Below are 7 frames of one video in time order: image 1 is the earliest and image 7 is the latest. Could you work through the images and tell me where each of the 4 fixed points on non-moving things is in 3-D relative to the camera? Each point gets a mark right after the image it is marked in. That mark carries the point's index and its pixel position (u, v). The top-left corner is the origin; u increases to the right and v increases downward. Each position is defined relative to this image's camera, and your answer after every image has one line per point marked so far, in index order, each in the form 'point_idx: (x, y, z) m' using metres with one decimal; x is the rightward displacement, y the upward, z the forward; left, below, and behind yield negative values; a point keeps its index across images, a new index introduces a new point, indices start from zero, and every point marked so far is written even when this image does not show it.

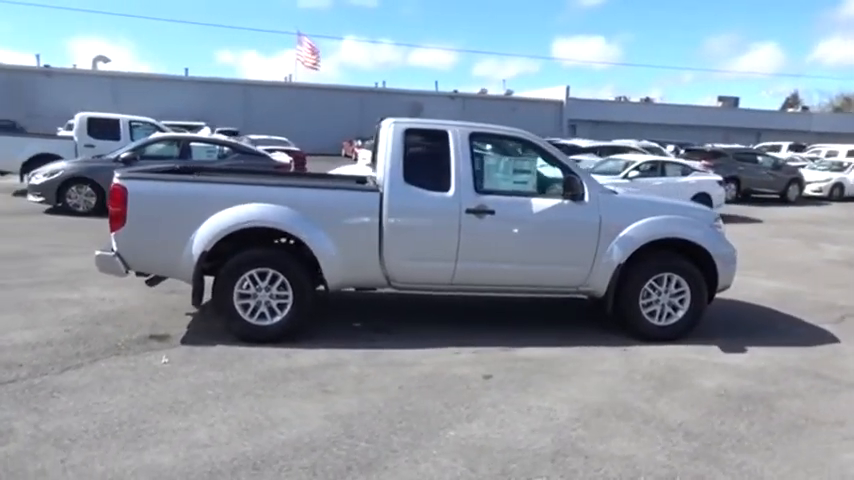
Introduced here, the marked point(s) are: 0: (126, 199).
0: (-3.1, +0.4, +6.5) m
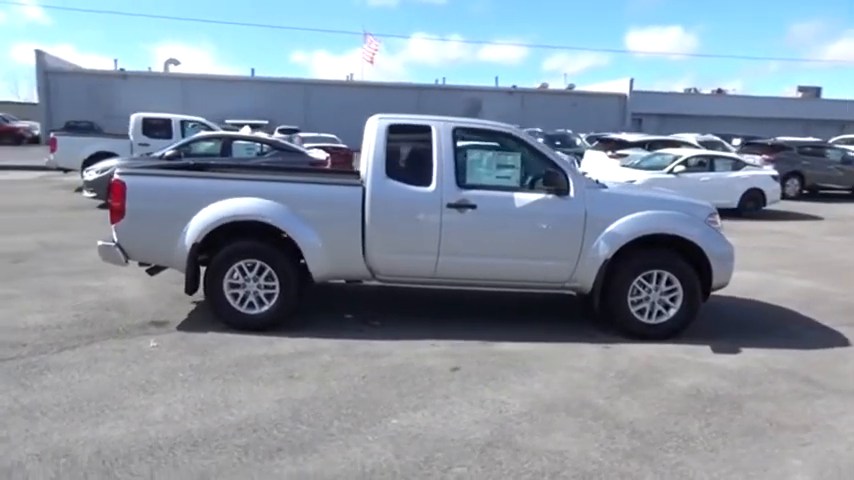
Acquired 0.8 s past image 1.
0: (-3.4, +0.5, +7.0) m
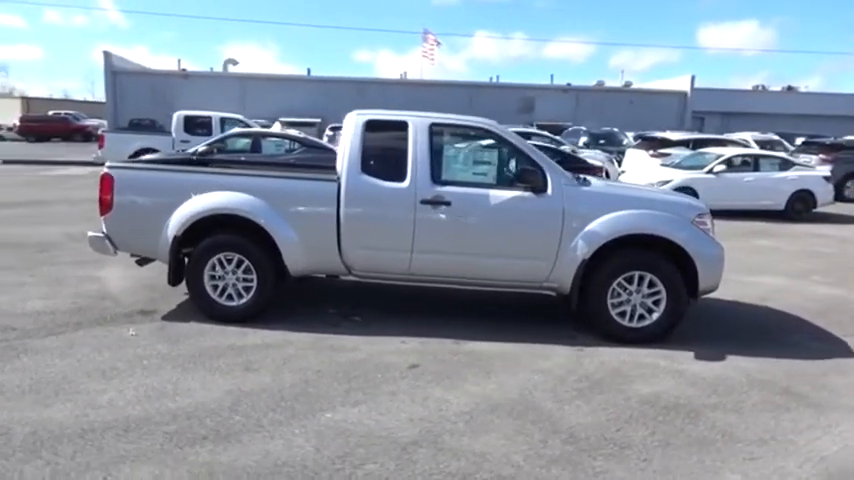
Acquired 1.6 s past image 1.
0: (-3.6, +0.6, +7.2) m
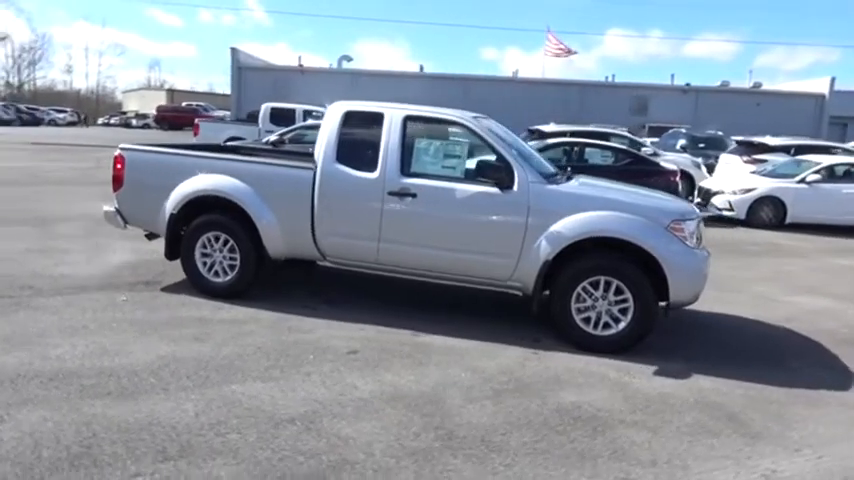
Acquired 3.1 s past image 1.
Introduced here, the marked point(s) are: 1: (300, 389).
0: (-3.9, +0.9, +8.0) m
1: (-1.1, -1.2, +5.3) m
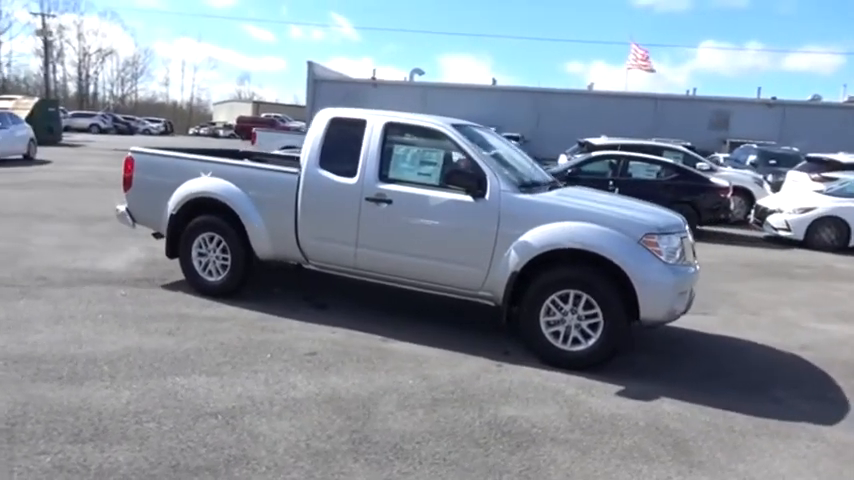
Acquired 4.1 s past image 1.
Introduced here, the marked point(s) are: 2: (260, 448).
0: (-4.0, +1.0, +8.5) m
1: (-1.6, -1.2, +5.4) m
2: (-1.2, -1.4, +4.4) m
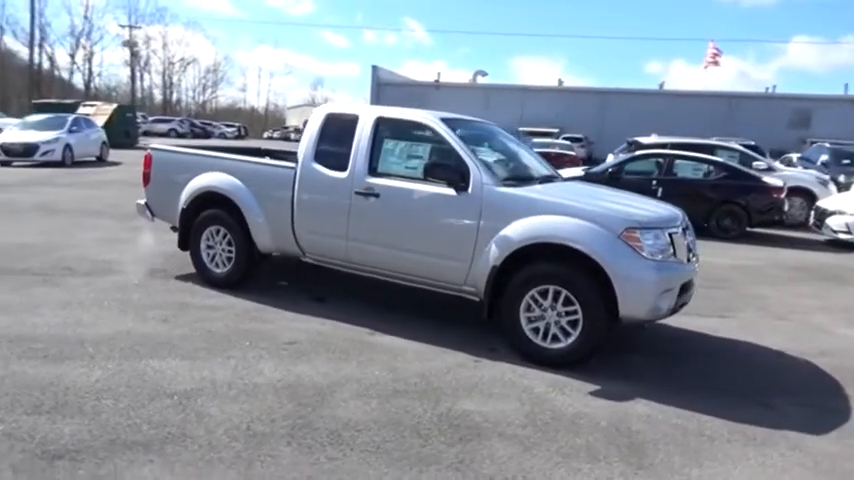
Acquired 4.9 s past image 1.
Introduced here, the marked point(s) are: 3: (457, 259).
0: (-3.9, +1.1, +8.9) m
1: (-1.9, -1.1, +5.6) m
2: (-1.6, -1.3, +4.5) m
3: (+0.3, -0.2, +6.7) m
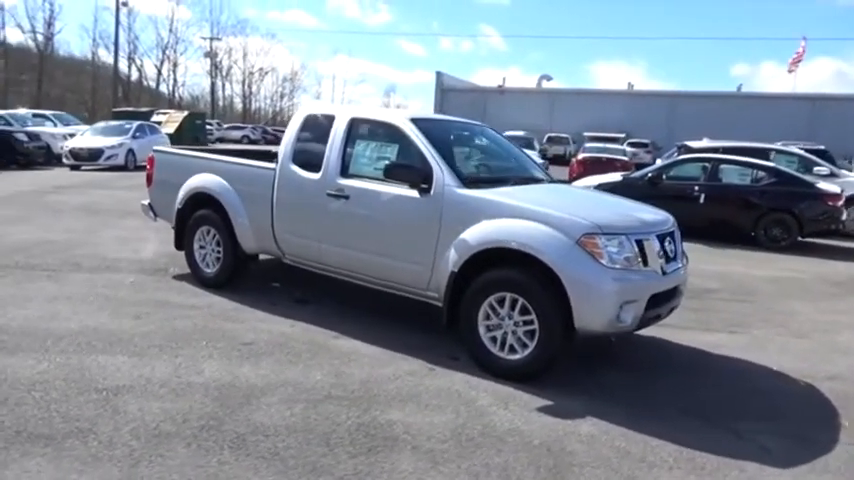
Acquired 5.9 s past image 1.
0: (-4.0, +1.1, +9.2) m
1: (-2.5, -1.1, +5.6) m
2: (-2.3, -1.3, +4.5) m
3: (-0.1, -0.2, +6.5) m
